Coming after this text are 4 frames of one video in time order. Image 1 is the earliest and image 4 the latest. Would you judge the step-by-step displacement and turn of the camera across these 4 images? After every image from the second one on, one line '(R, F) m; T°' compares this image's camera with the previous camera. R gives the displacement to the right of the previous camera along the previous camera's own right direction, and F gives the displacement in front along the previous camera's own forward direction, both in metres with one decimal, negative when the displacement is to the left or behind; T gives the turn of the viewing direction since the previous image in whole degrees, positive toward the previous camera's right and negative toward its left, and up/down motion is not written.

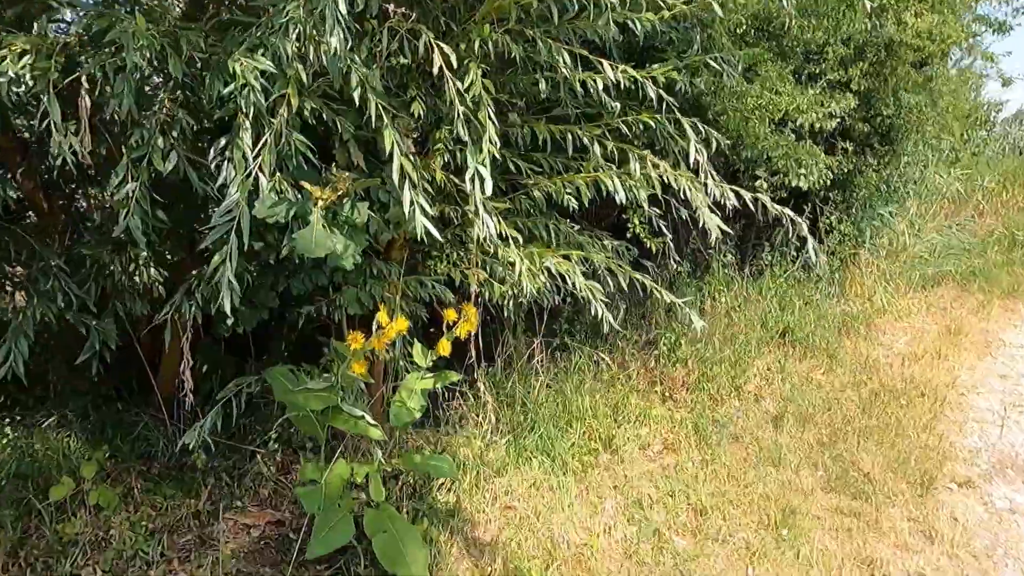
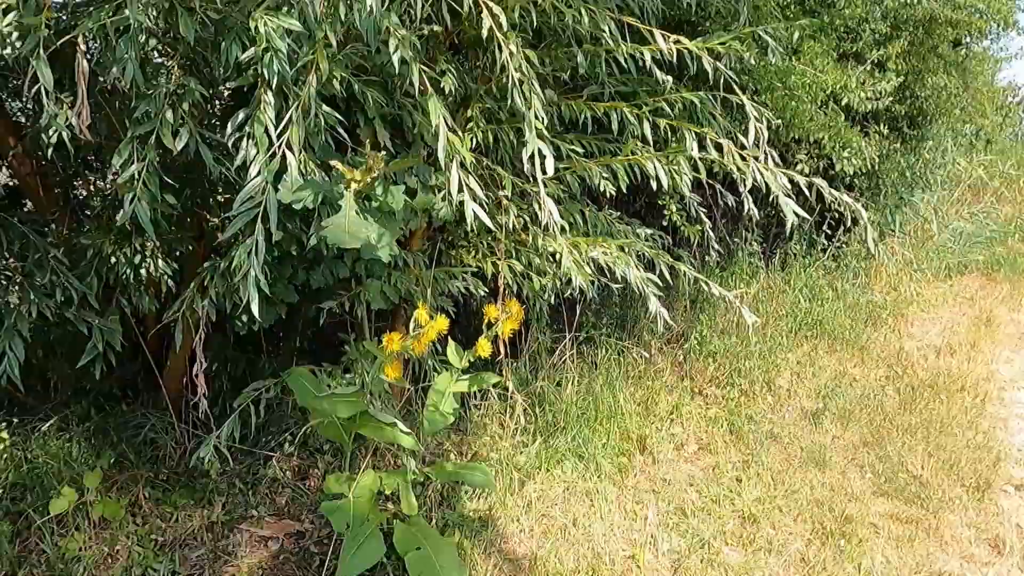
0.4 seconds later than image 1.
(-0.1, +0.2) m; 0°
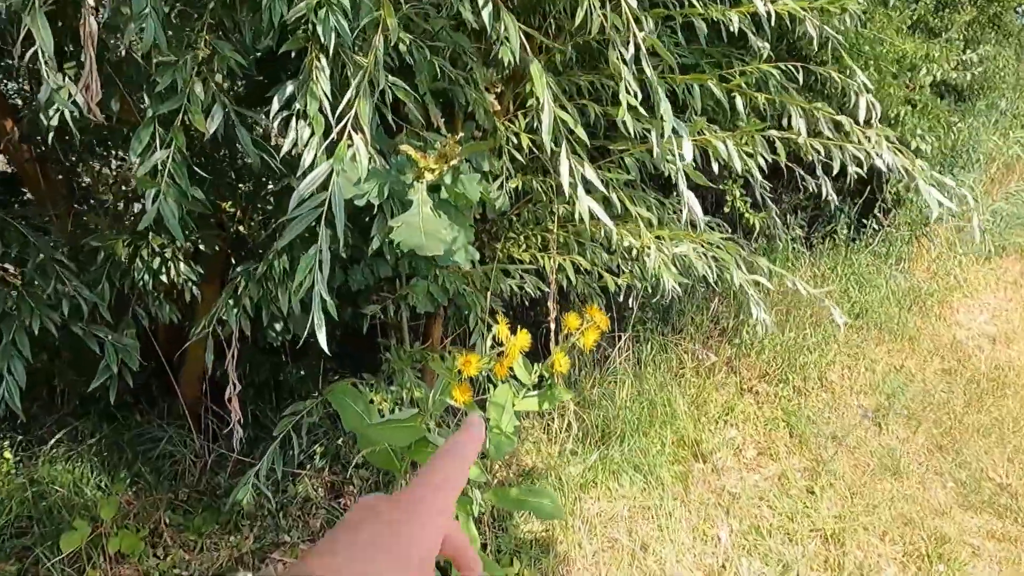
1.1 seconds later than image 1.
(-0.2, +0.3) m; 0°
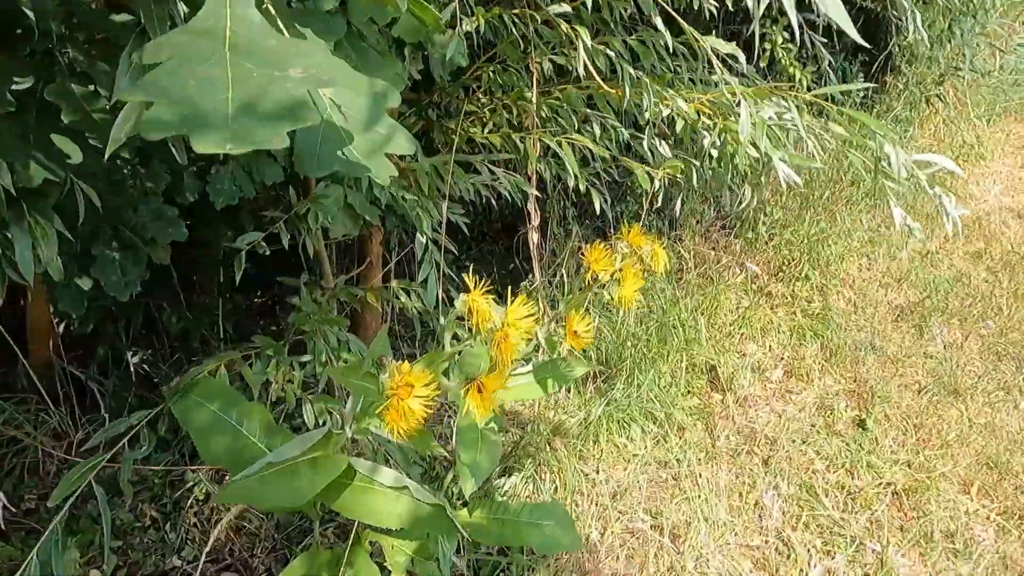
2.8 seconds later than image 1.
(0.0, +0.8) m; +3°
